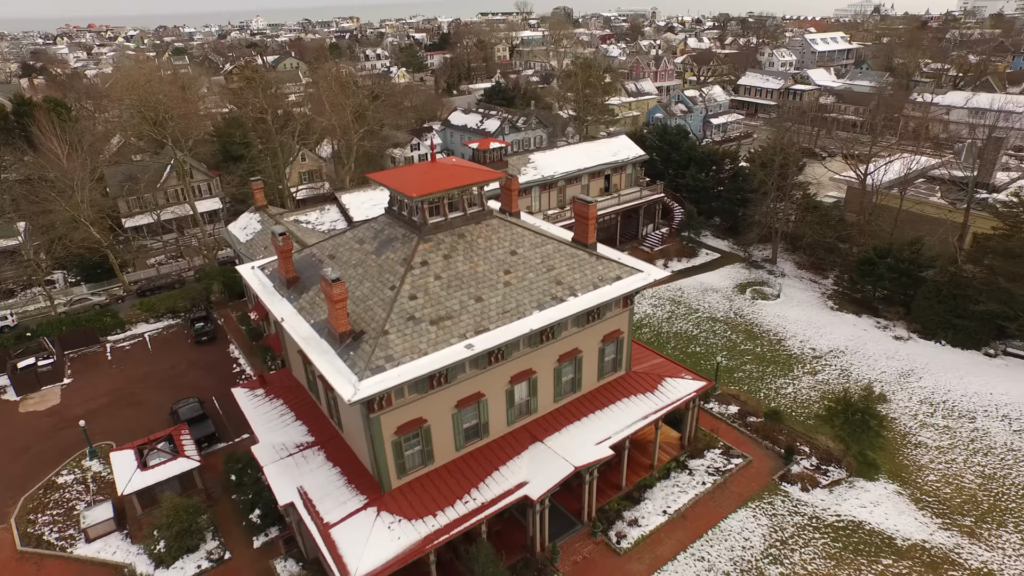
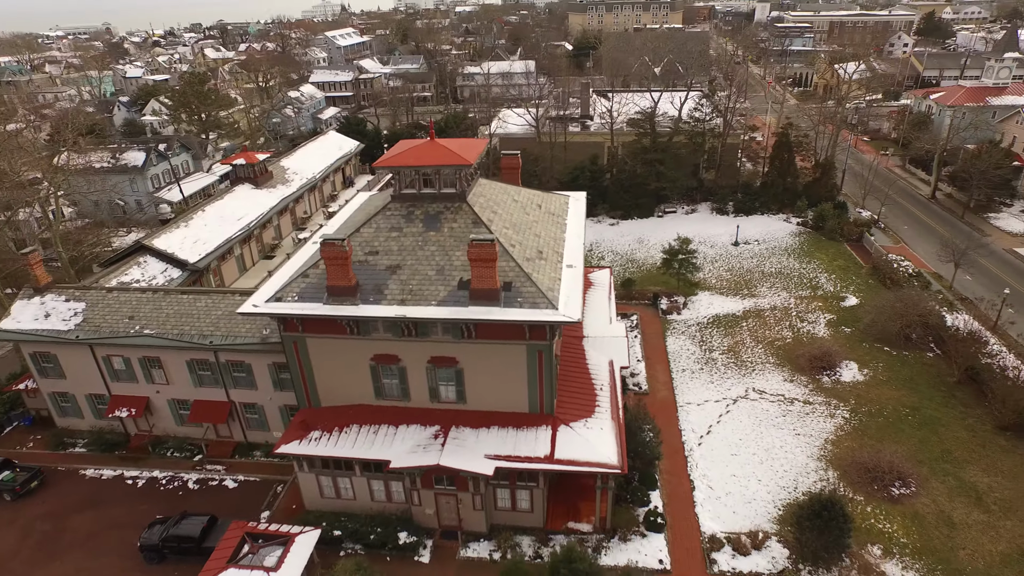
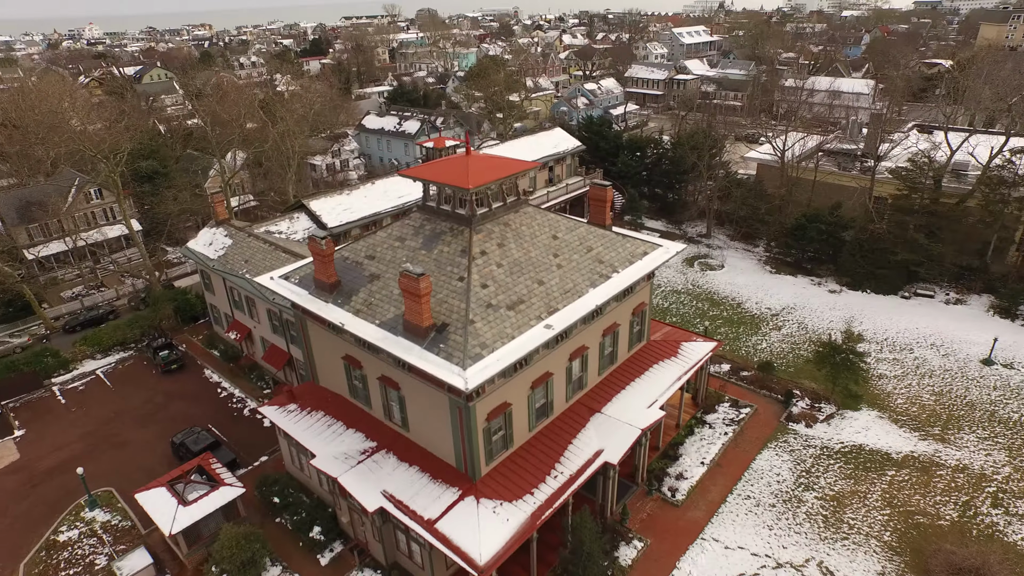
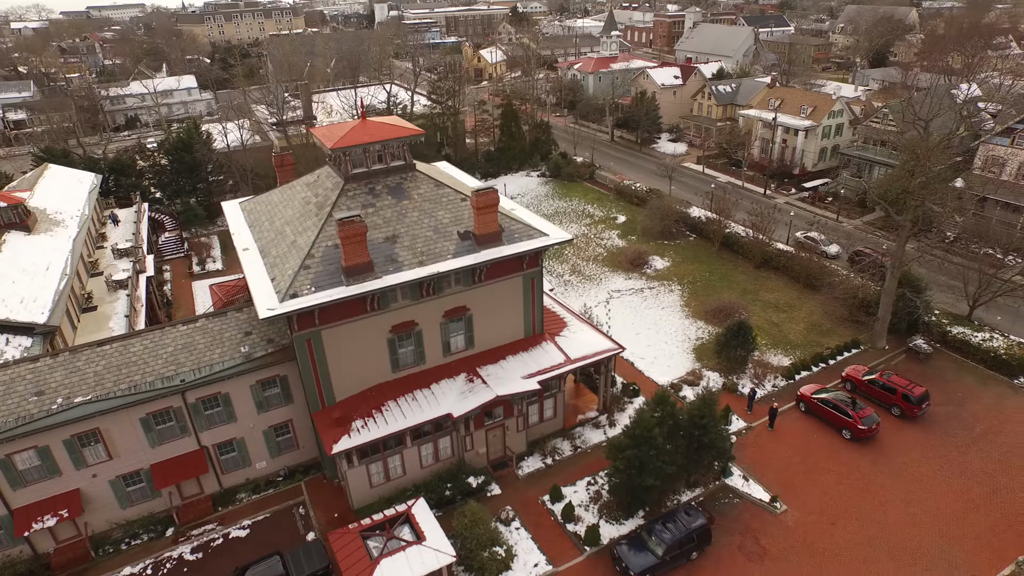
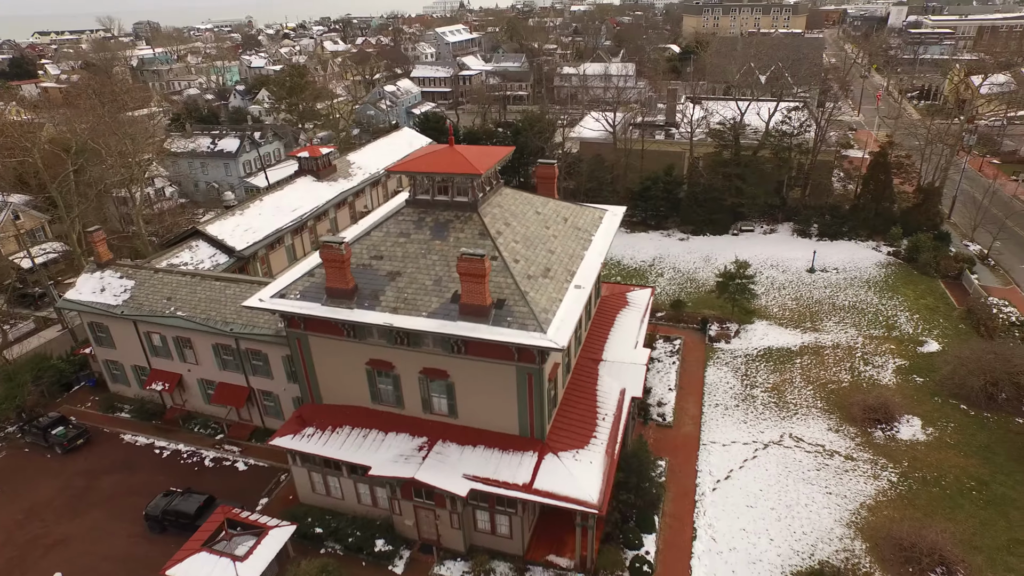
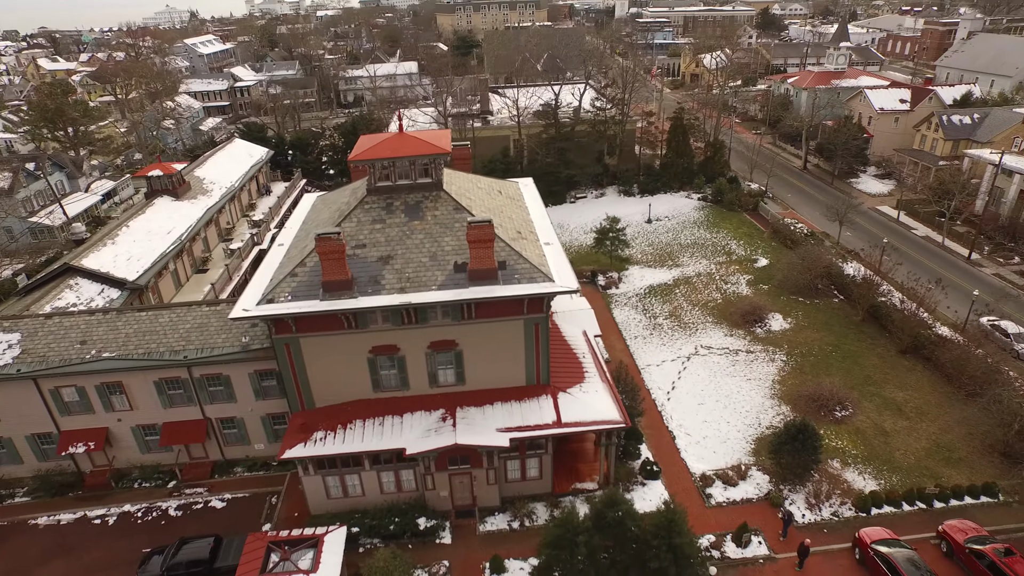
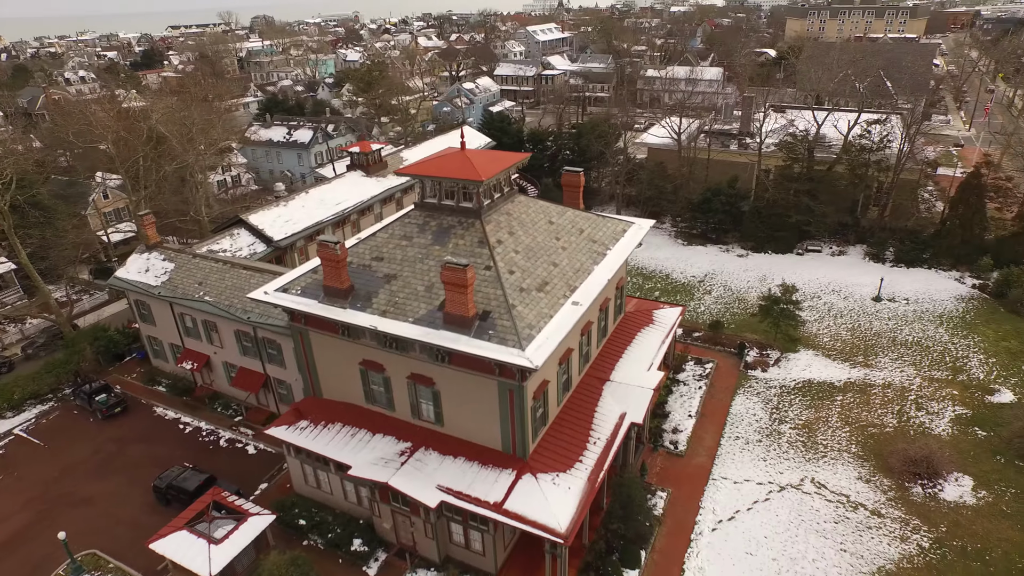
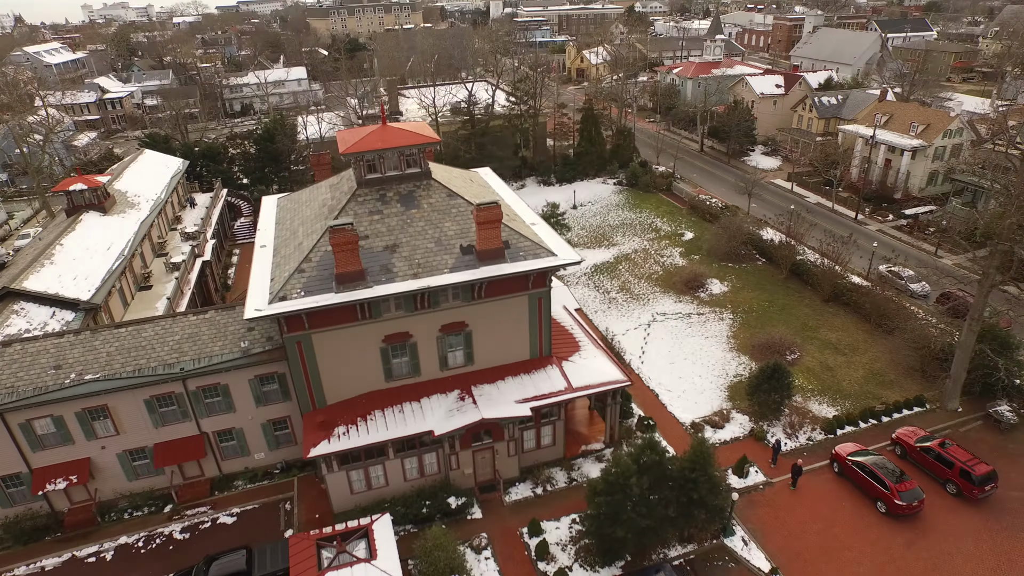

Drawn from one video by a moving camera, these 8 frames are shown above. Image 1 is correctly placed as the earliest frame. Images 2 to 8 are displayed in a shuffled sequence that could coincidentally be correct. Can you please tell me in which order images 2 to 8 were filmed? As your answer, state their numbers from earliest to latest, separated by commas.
3, 7, 5, 2, 6, 8, 4
